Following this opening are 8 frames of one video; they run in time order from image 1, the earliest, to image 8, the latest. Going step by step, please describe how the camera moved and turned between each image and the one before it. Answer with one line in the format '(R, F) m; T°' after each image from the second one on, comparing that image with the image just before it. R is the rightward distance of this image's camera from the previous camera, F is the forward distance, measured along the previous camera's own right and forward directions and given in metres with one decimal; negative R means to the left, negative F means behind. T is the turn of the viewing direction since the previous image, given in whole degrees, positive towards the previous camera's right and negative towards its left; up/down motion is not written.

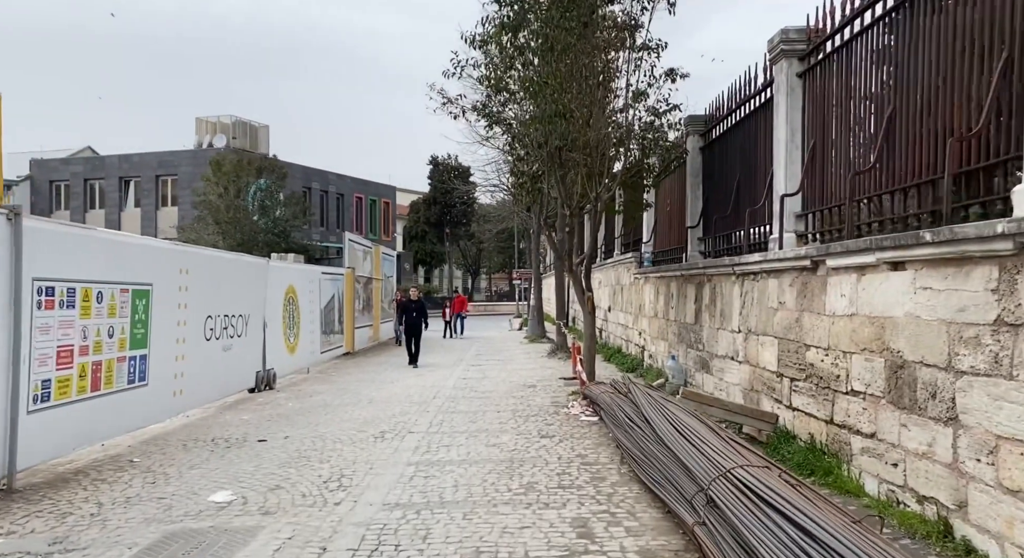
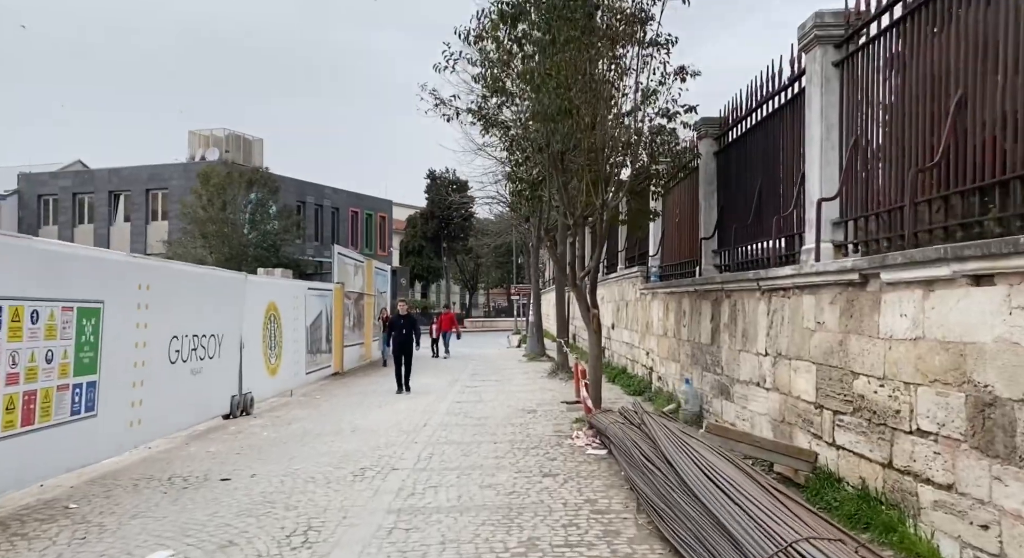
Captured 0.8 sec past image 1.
(0.0, +1.0) m; 0°
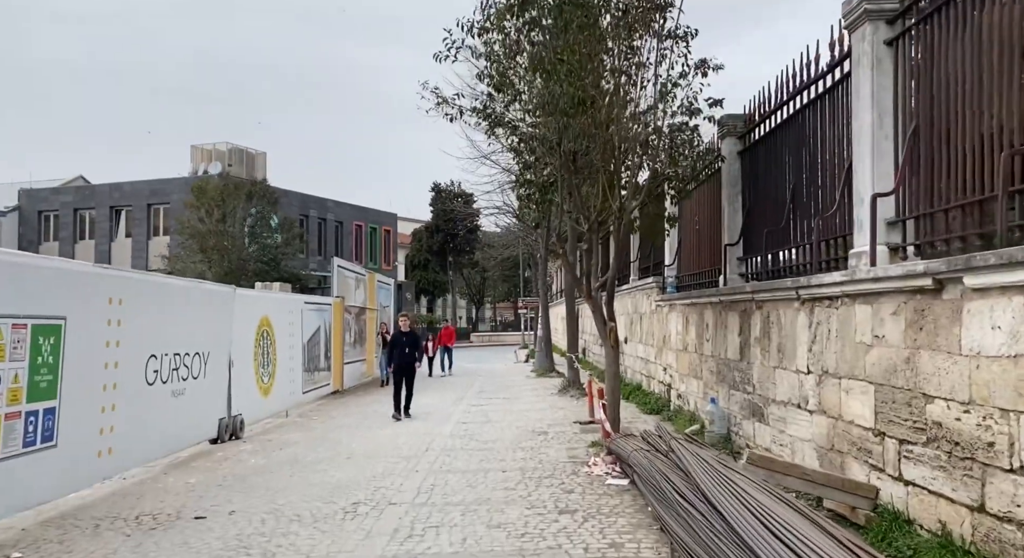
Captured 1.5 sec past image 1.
(0.0, +0.8) m; 0°
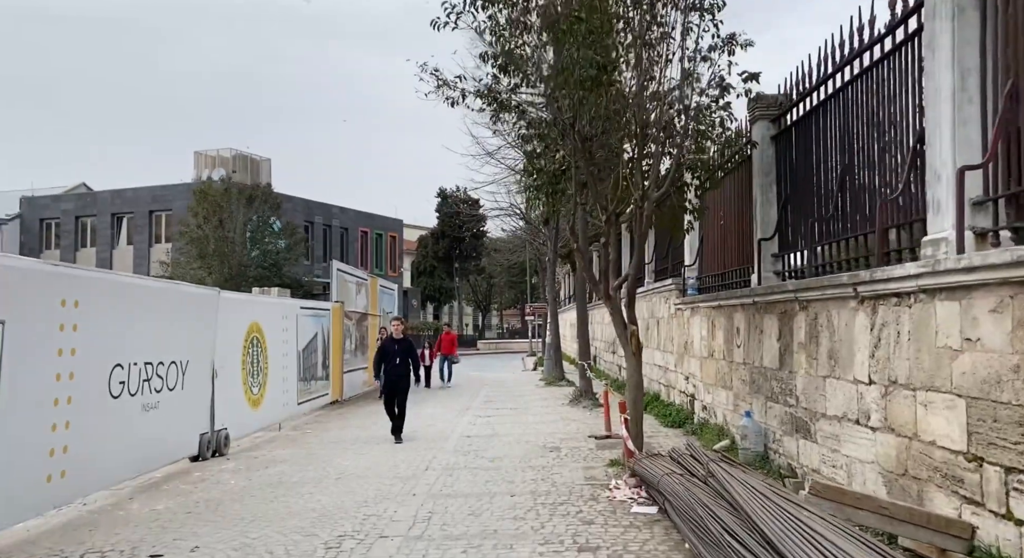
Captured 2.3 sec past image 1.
(0.0, +1.0) m; -1°
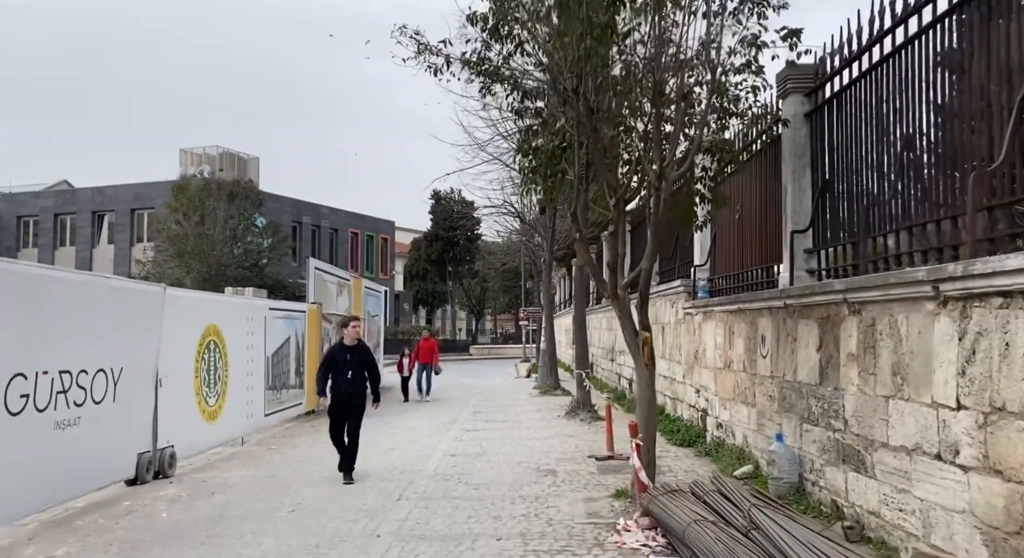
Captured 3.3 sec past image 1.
(0.0, +1.3) m; 0°
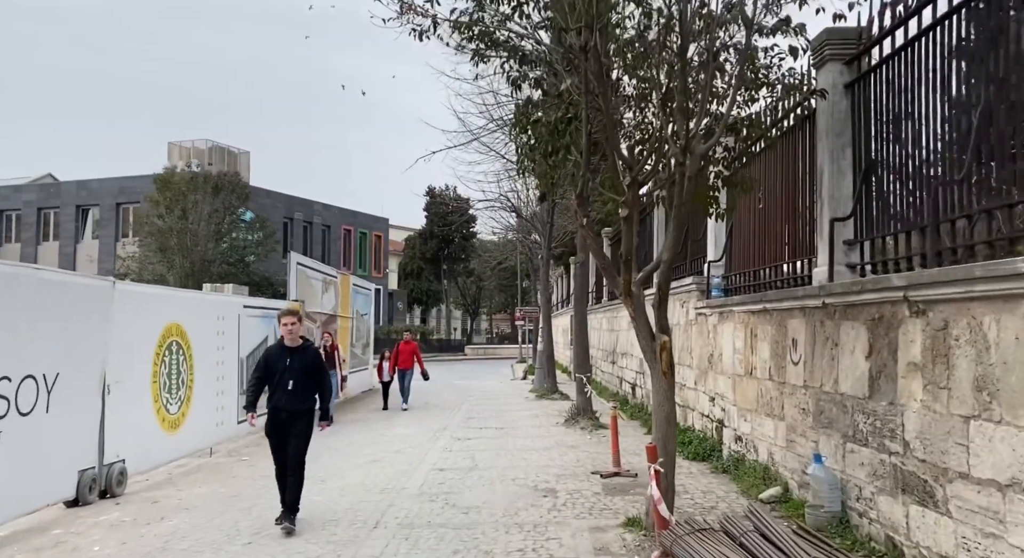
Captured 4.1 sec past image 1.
(0.0, +1.0) m; 0°
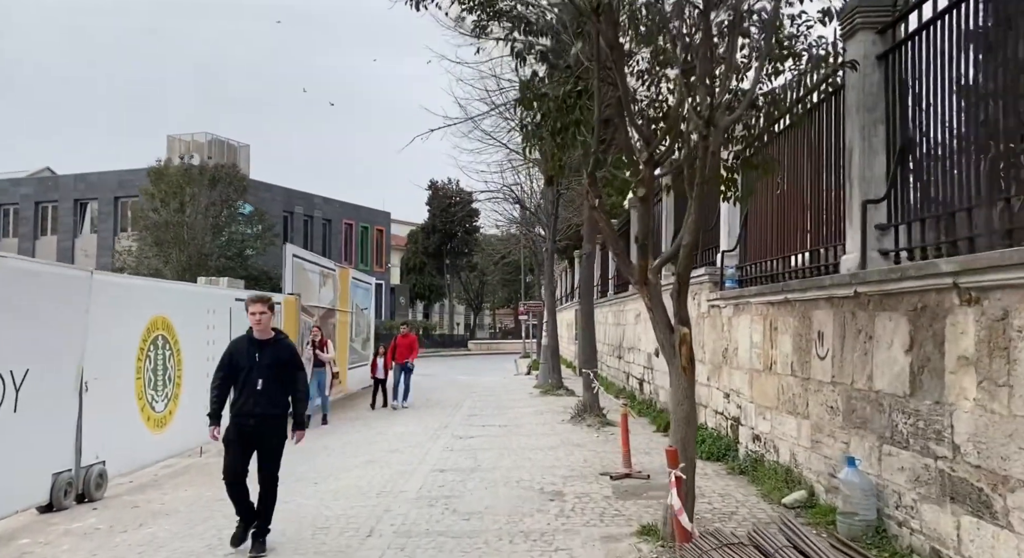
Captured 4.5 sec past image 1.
(0.0, +0.5) m; 0°
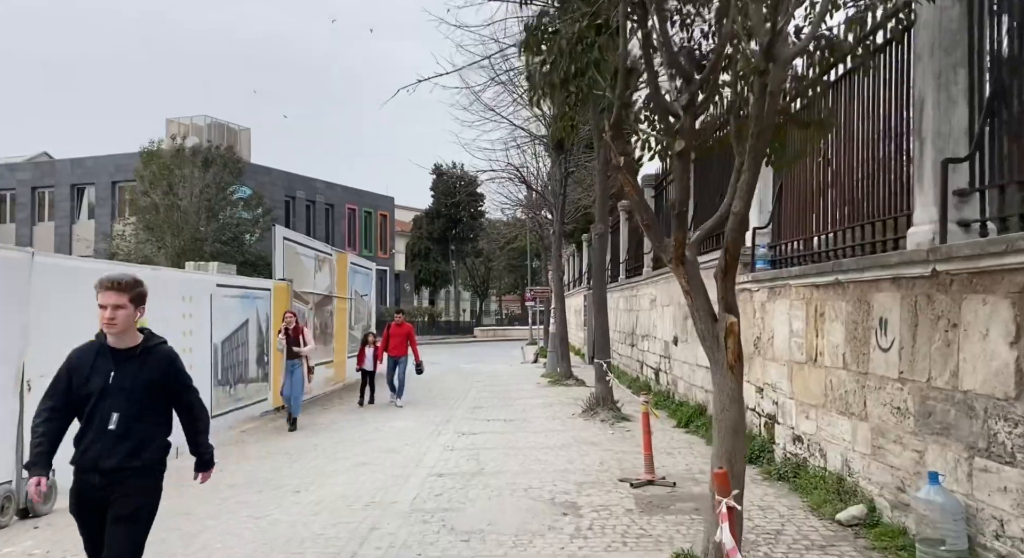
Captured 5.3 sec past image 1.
(0.0, +1.0) m; 0°
